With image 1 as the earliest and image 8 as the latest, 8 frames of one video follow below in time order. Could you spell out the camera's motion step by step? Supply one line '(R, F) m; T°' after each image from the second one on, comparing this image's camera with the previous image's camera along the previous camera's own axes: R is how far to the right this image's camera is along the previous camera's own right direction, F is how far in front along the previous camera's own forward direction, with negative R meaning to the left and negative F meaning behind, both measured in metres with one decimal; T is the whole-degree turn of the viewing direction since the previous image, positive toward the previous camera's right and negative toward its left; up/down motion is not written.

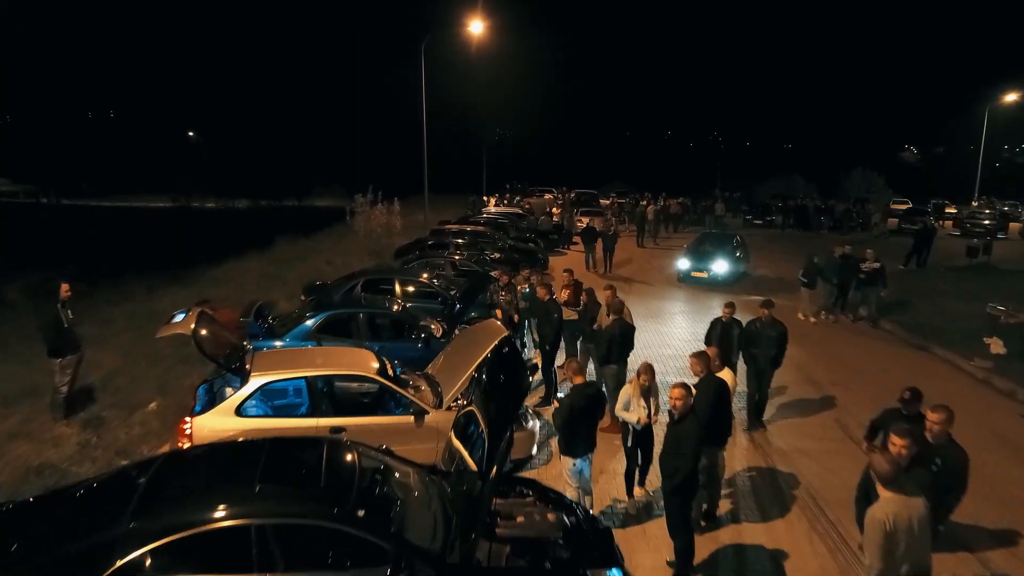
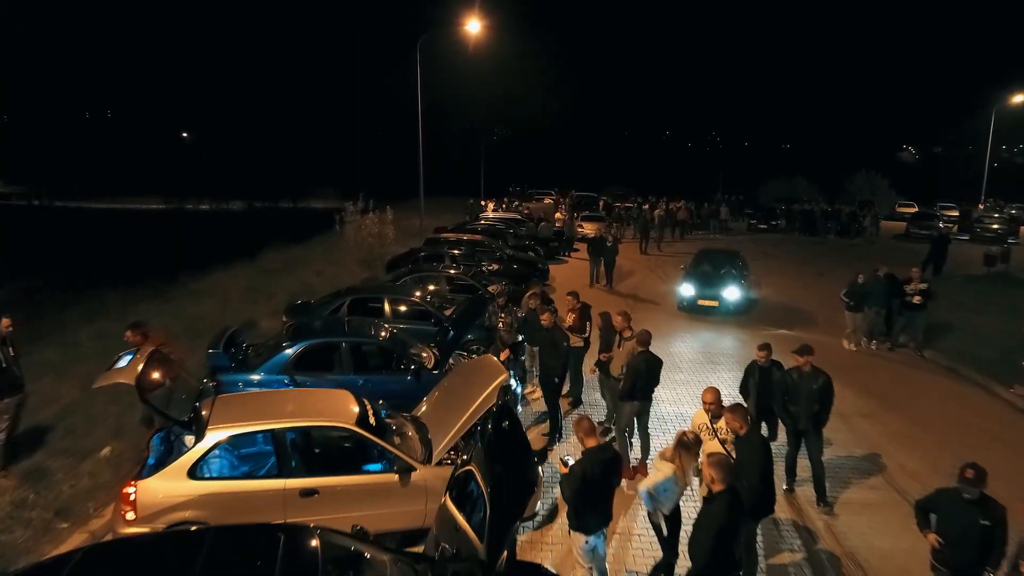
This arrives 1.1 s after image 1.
(0.0, +1.0) m; 0°
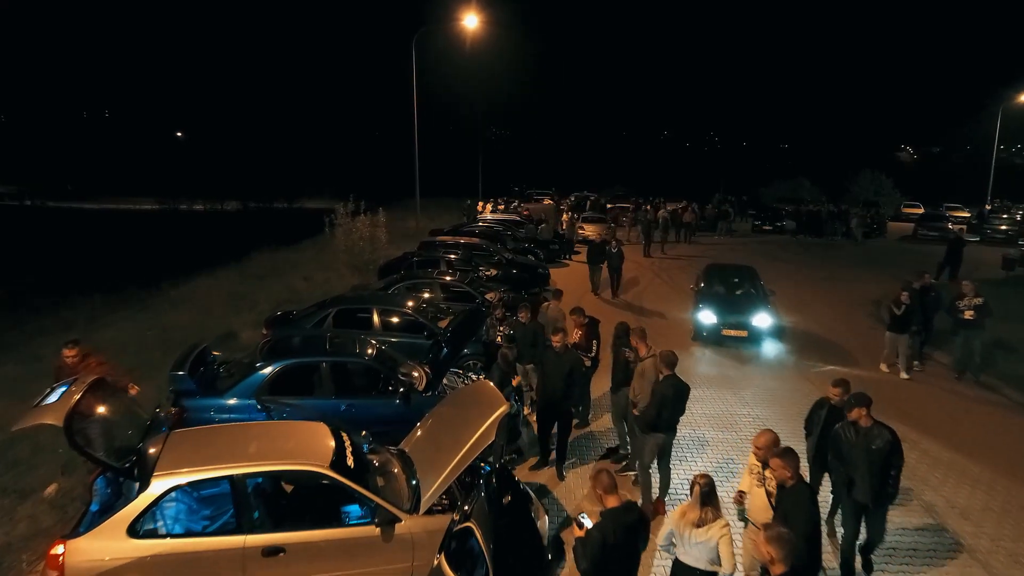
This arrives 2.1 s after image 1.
(0.0, +0.9) m; 0°
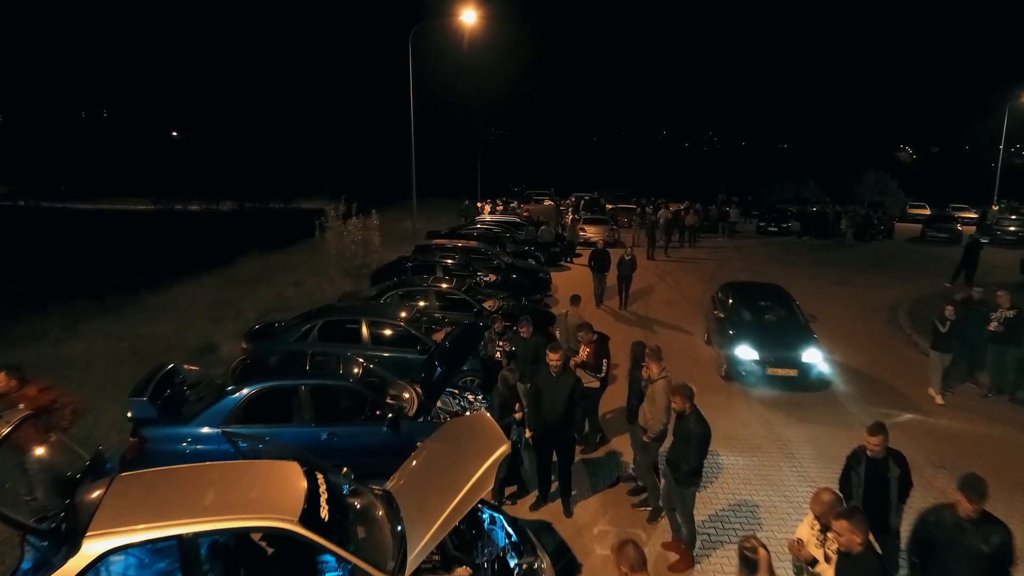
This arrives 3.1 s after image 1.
(0.0, +0.8) m; 0°
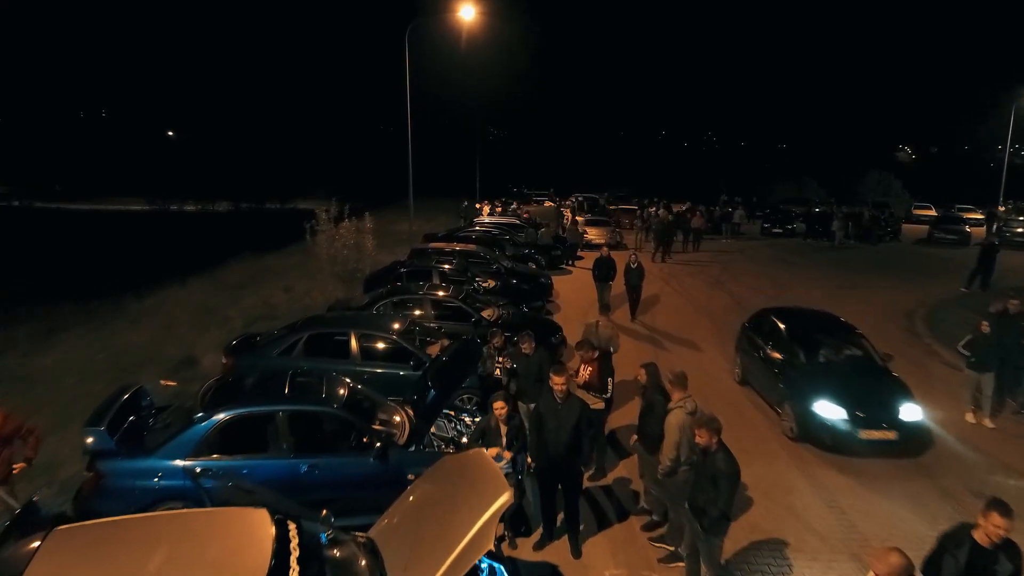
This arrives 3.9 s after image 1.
(0.0, +0.7) m; 0°
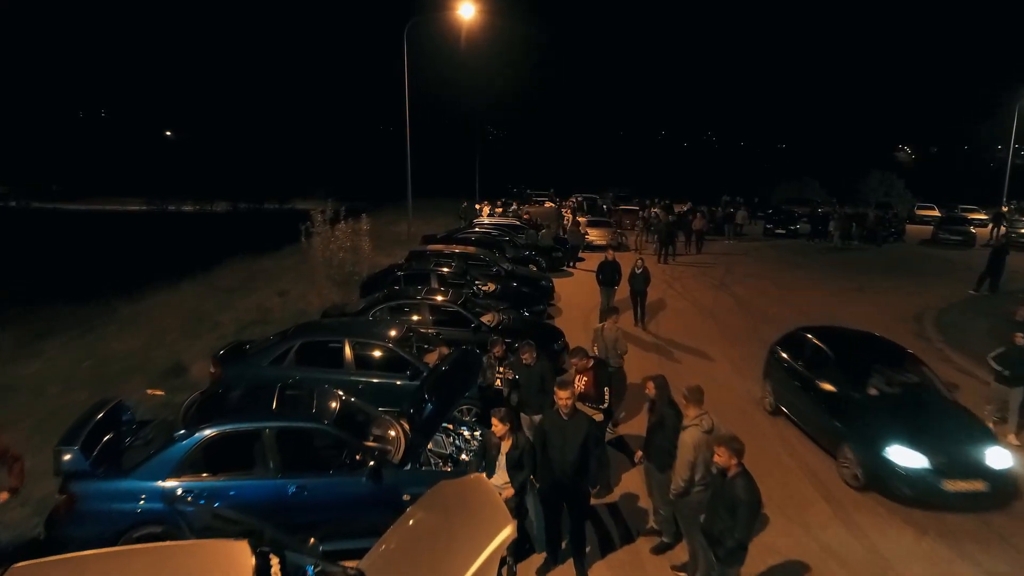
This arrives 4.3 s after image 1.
(0.0, +0.4) m; 0°
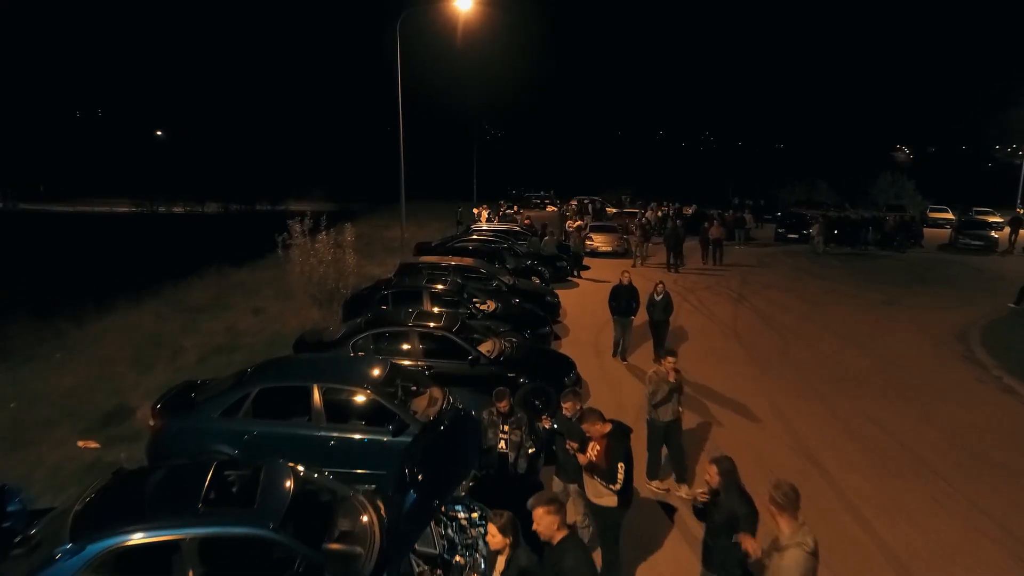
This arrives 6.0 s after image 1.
(-0.1, +1.6) m; 0°
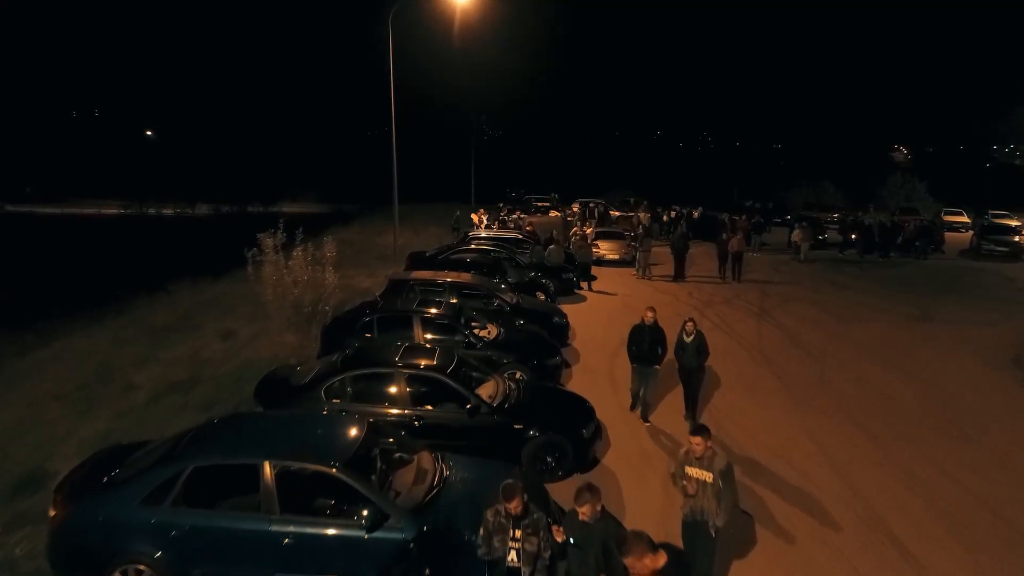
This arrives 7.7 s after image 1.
(-0.1, +1.7) m; 0°
